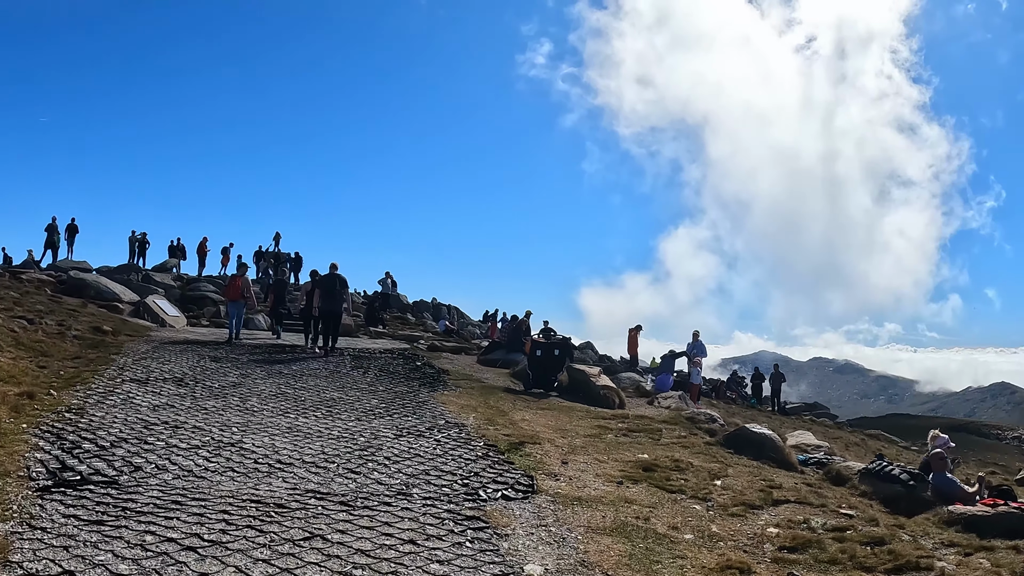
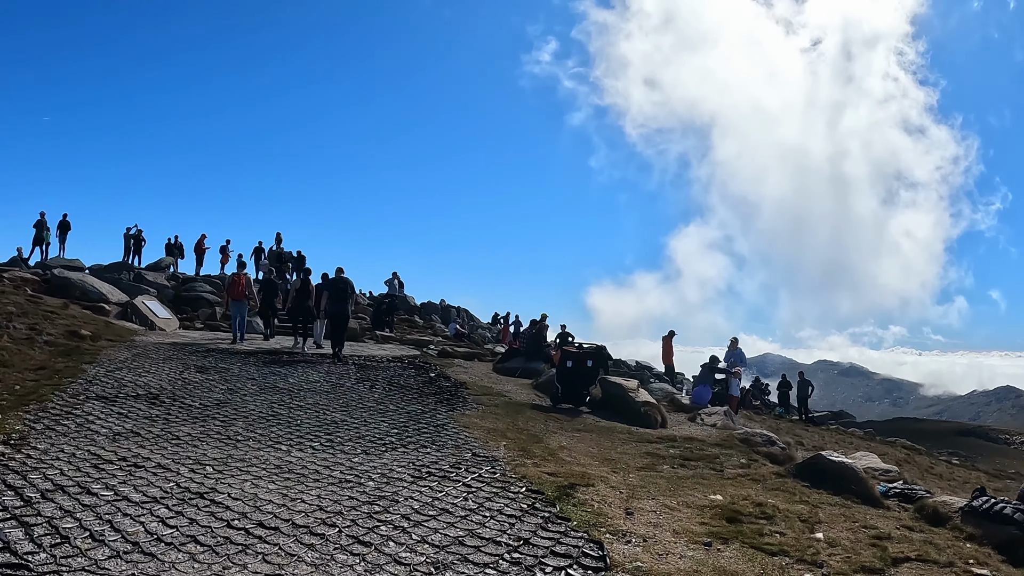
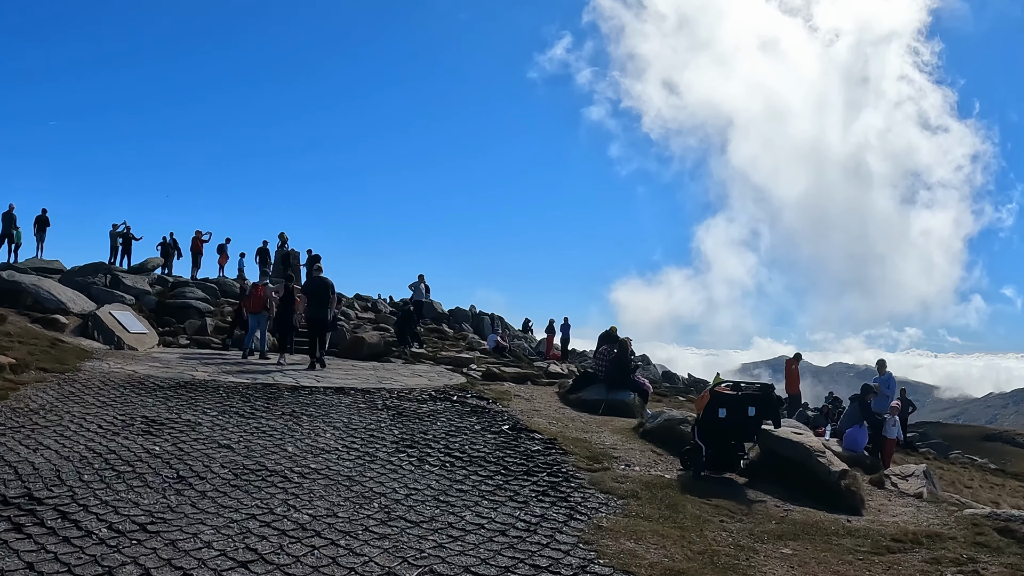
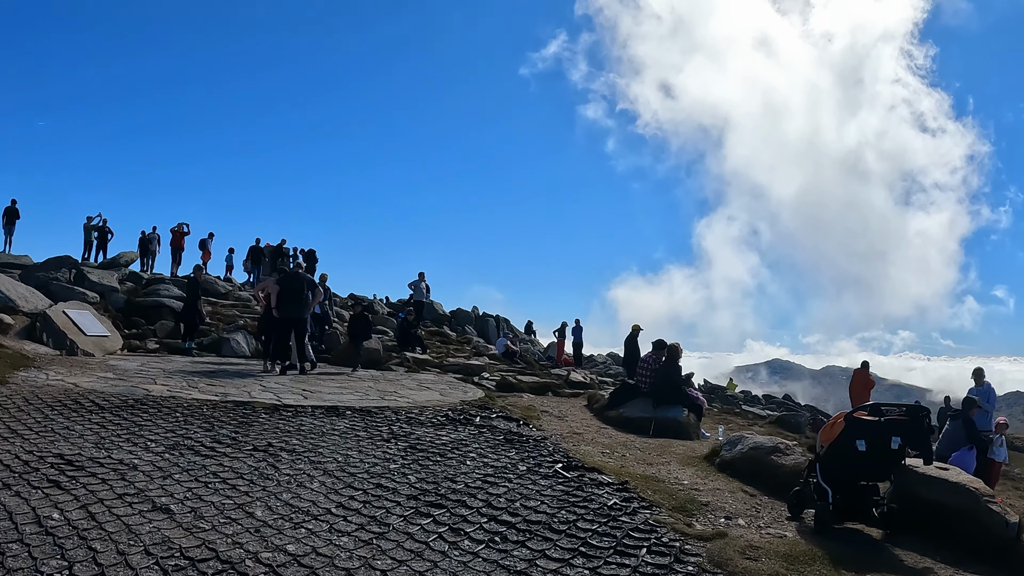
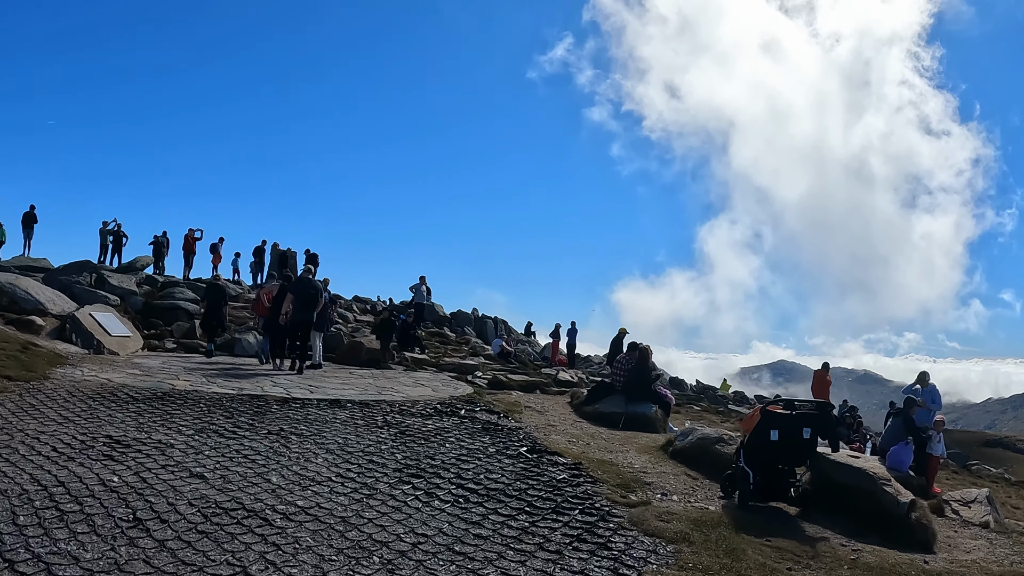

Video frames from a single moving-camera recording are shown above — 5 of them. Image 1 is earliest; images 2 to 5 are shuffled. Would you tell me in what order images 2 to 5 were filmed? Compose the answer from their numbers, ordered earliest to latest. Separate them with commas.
2, 3, 5, 4
